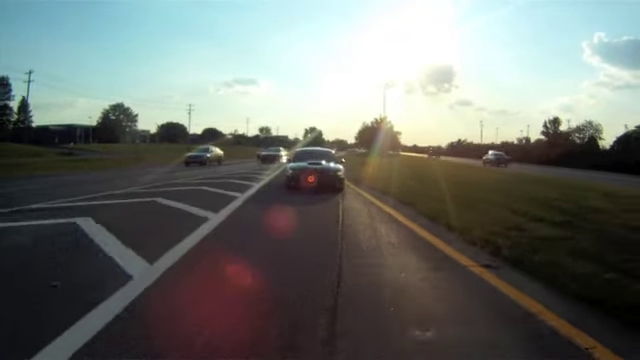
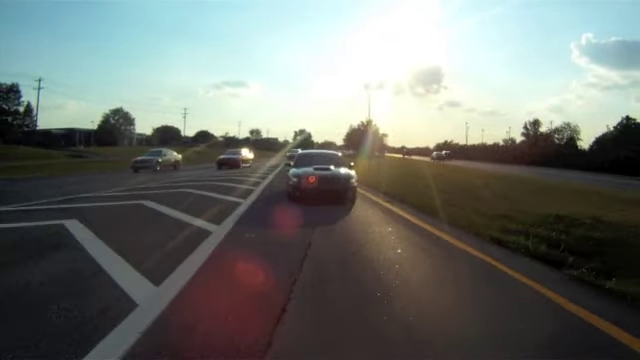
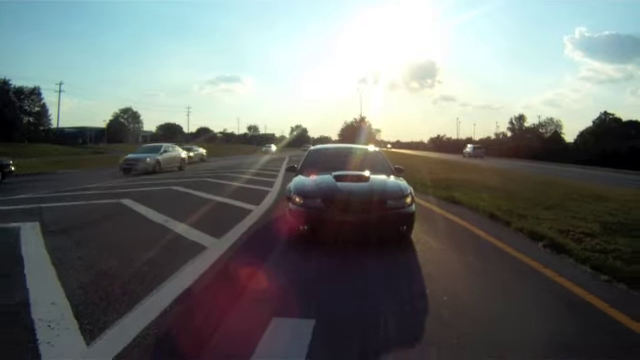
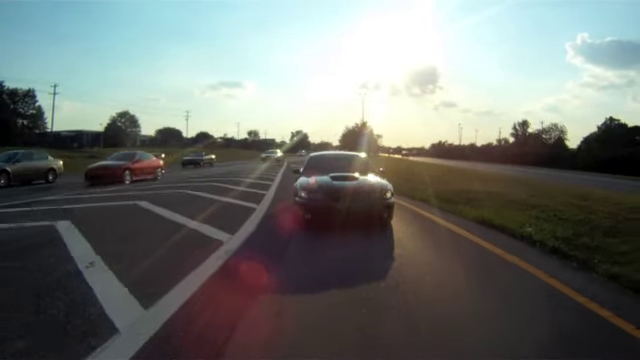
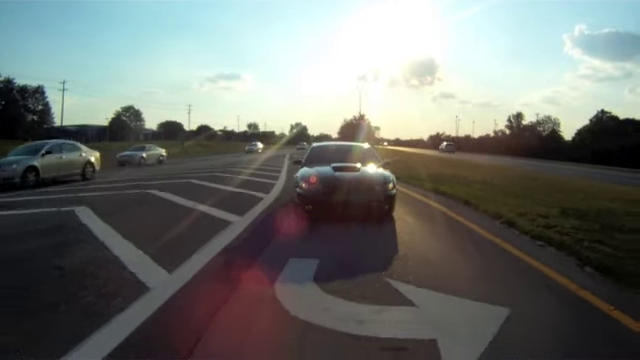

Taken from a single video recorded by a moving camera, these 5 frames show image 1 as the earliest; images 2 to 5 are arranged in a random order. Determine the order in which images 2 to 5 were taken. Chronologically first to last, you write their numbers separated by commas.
2, 4, 3, 5
